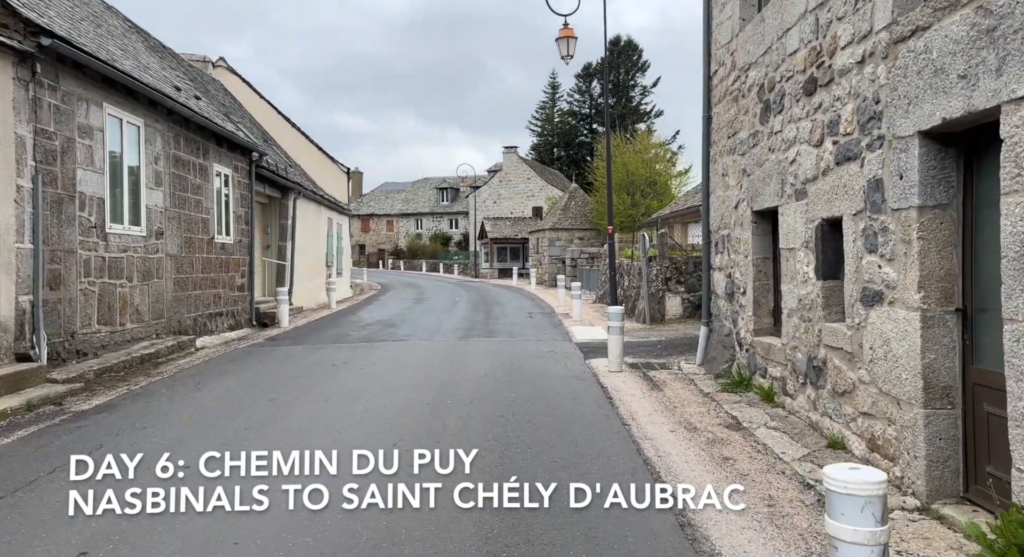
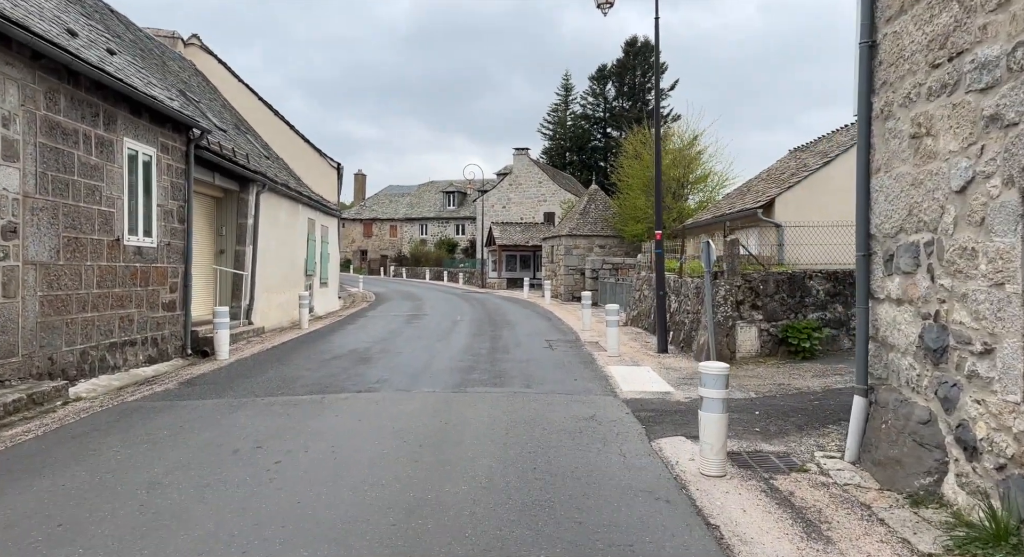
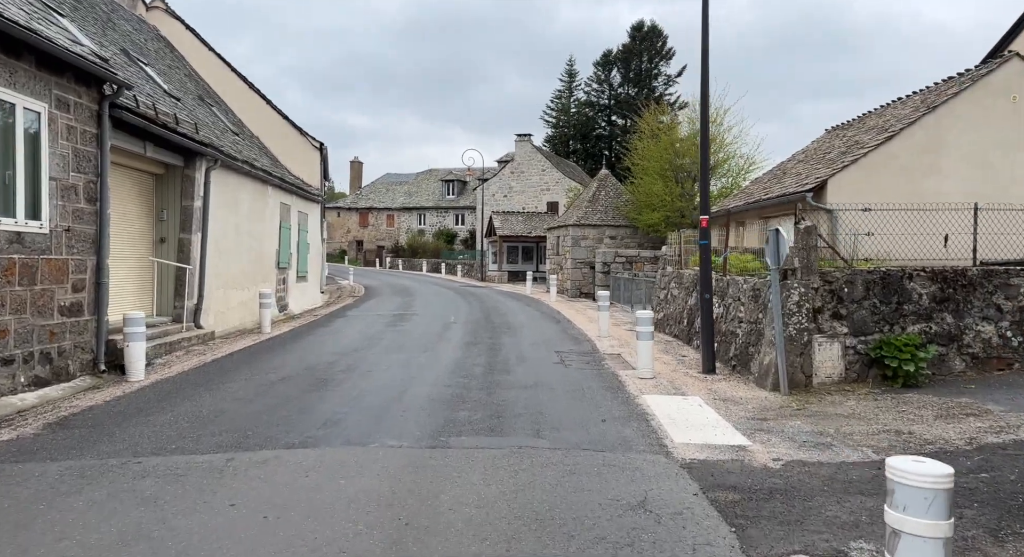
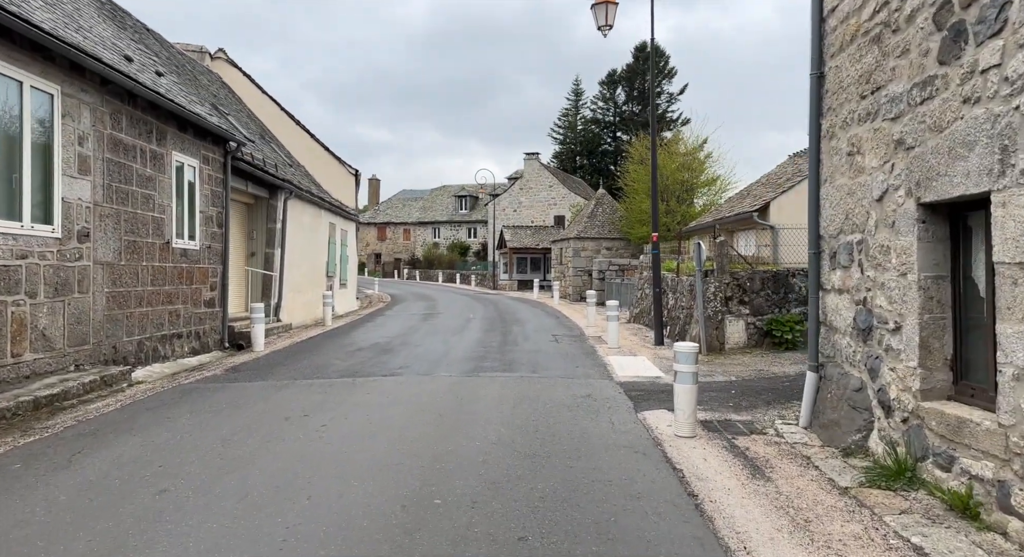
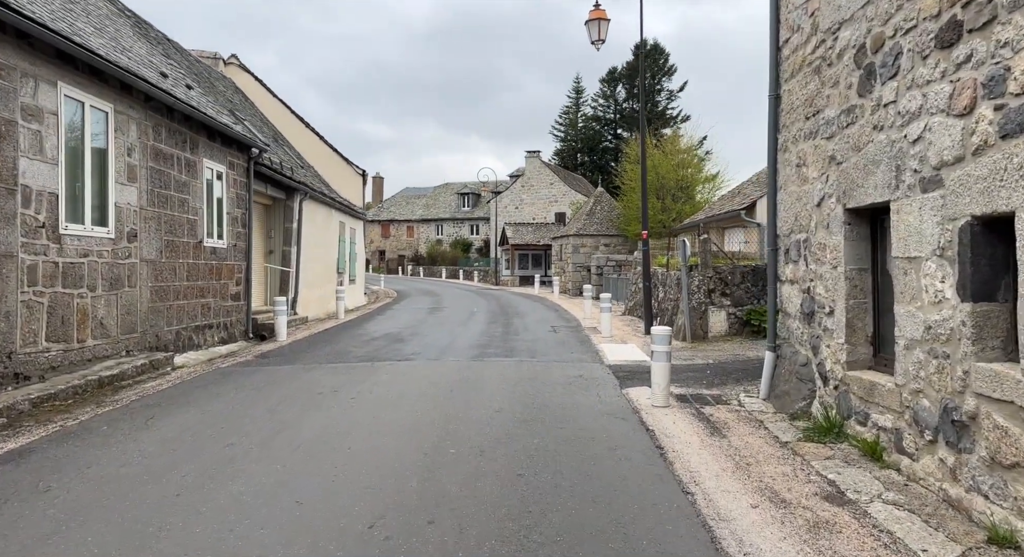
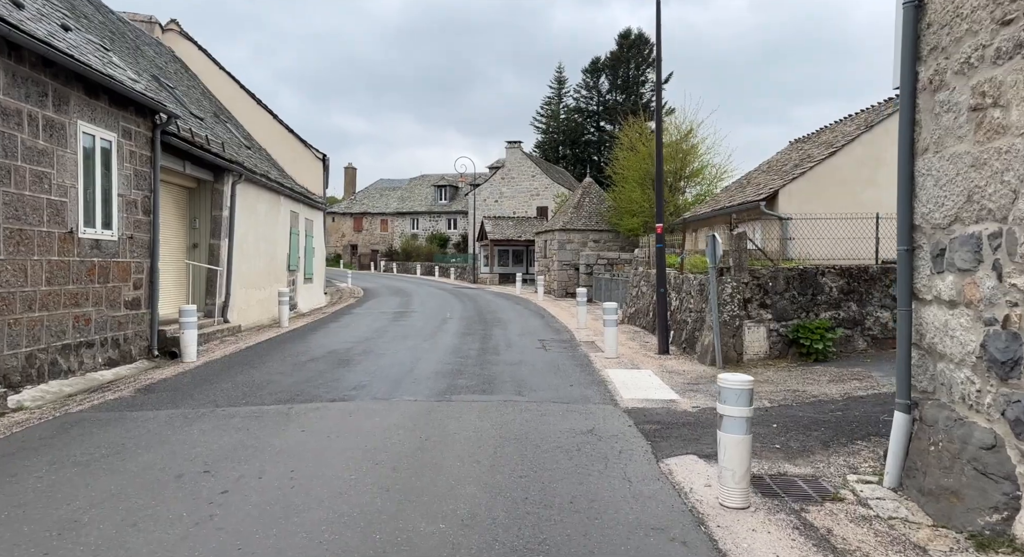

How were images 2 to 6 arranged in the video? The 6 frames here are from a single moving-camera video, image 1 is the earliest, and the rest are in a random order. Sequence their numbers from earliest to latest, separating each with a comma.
5, 4, 2, 6, 3
